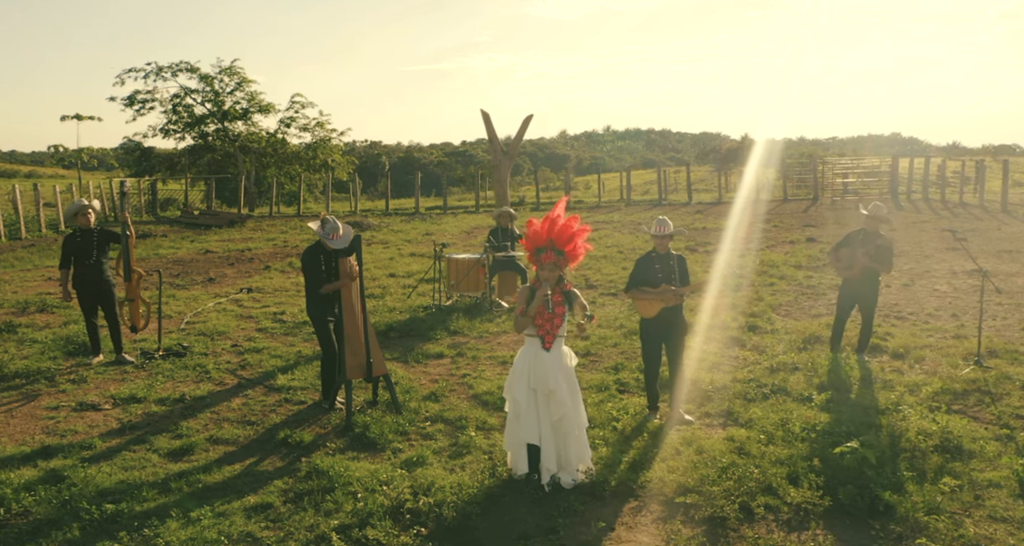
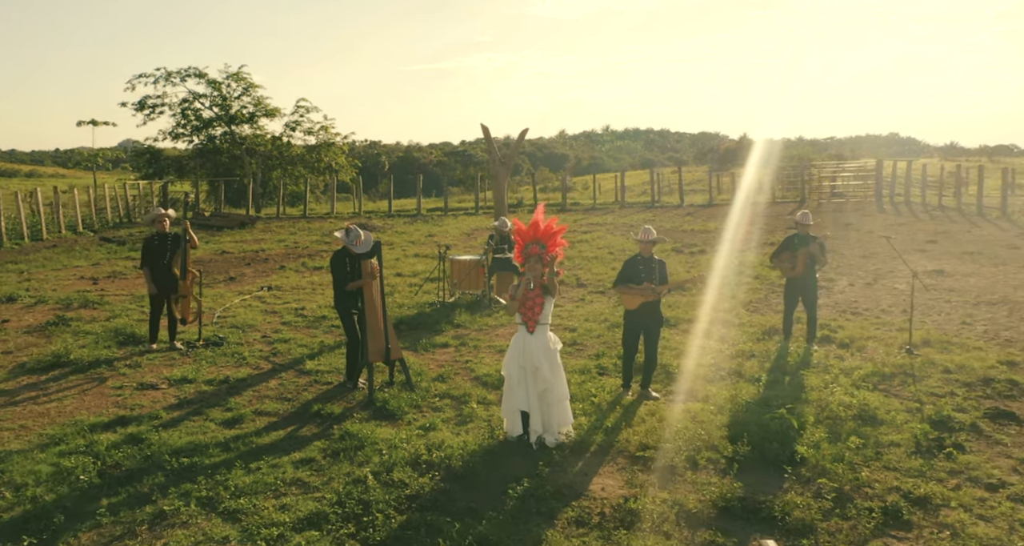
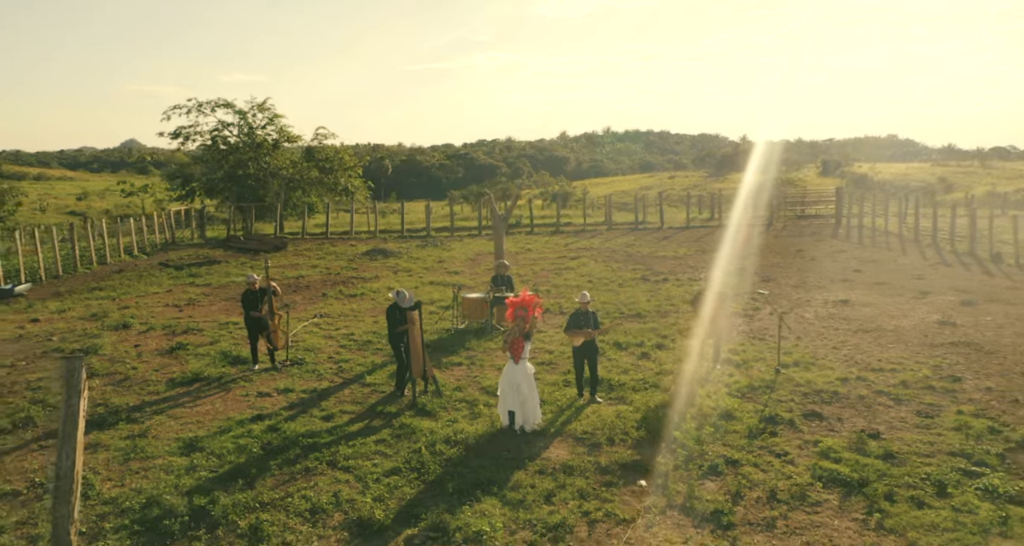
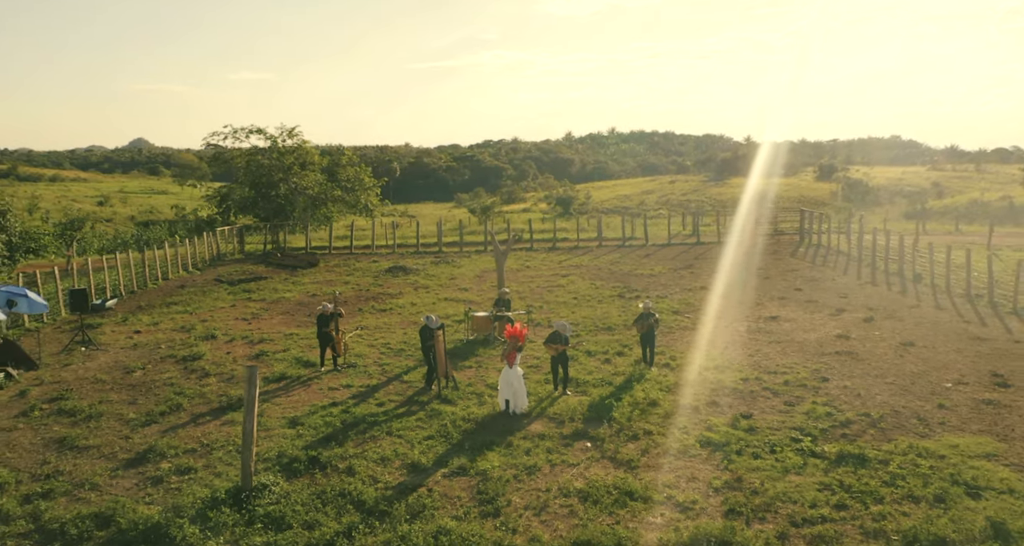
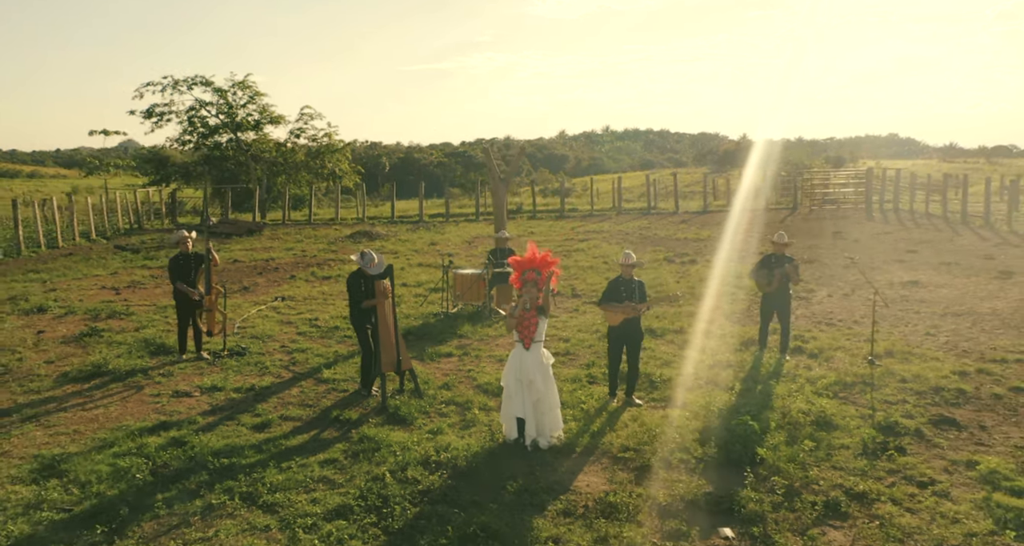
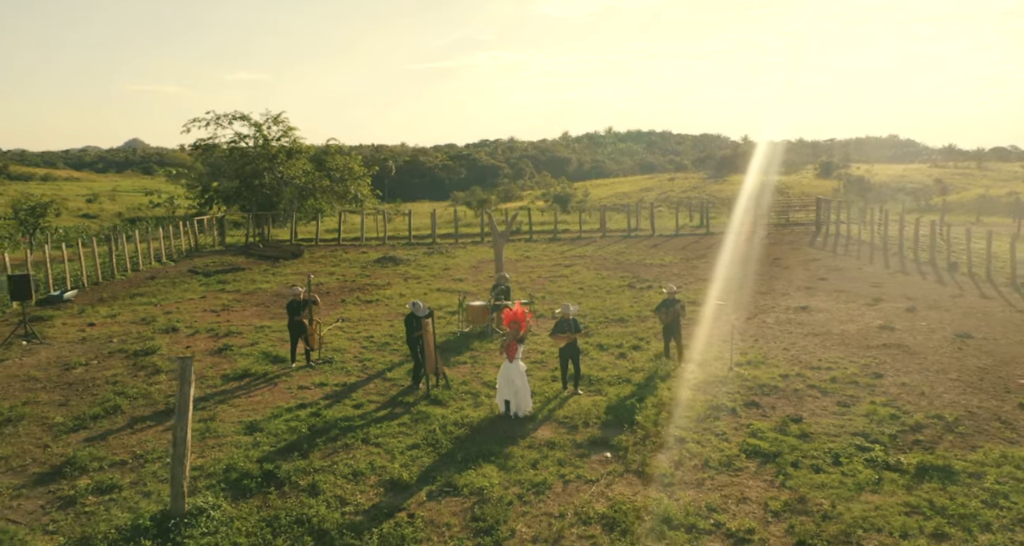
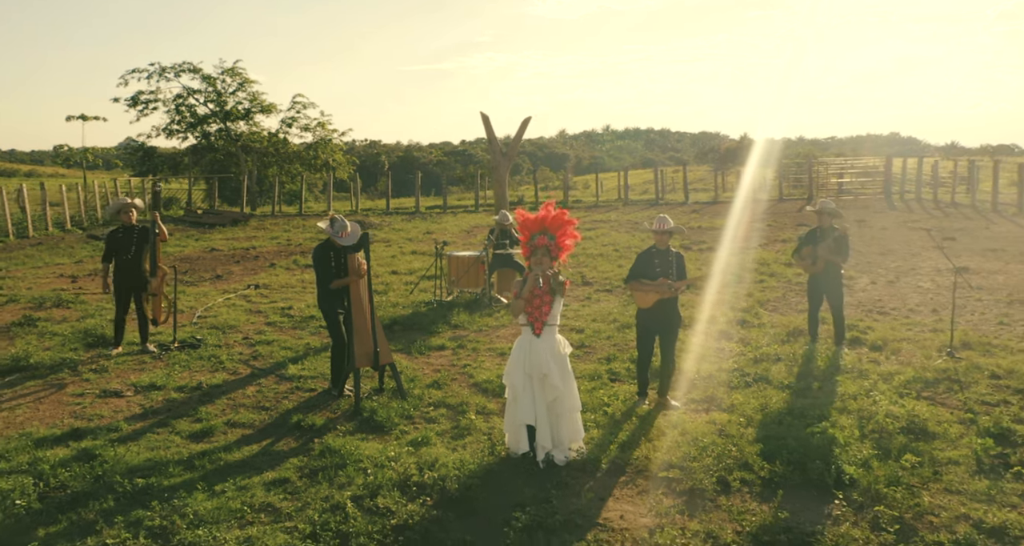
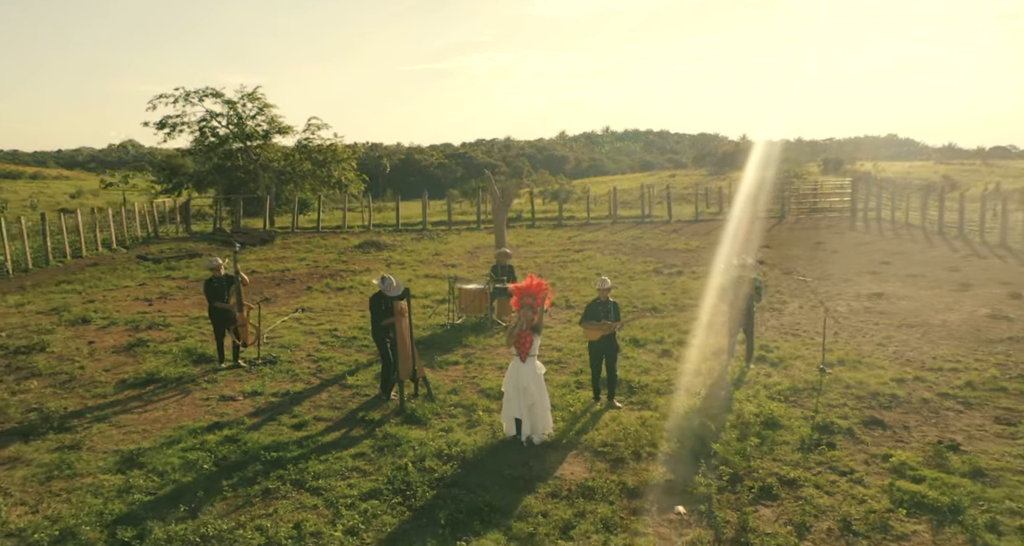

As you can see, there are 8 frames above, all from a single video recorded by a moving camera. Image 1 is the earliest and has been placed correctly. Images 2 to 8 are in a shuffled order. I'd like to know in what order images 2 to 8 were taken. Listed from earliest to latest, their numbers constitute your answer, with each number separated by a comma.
7, 2, 5, 8, 3, 6, 4
